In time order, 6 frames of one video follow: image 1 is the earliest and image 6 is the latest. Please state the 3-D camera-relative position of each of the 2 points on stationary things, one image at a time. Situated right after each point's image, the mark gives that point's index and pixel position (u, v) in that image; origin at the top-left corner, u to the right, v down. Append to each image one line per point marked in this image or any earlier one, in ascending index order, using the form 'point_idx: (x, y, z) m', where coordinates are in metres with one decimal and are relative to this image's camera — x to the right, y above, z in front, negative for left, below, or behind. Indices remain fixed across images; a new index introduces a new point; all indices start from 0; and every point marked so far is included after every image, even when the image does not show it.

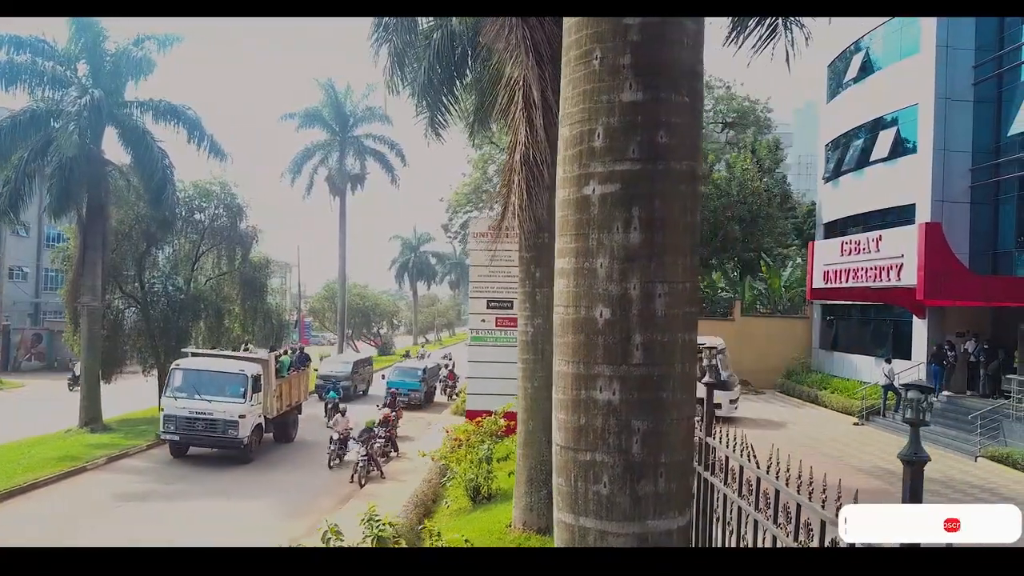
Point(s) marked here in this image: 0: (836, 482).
0: (+4.5, -2.7, +9.7) m
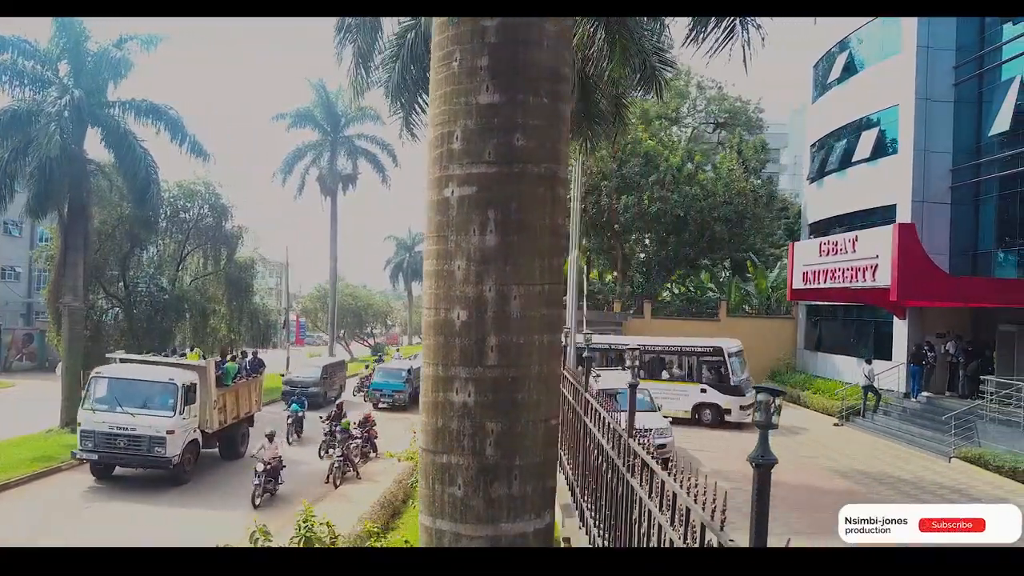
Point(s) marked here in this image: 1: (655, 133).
0: (+4.1, -2.7, +9.7) m
1: (+3.8, +4.1, +18.8) m
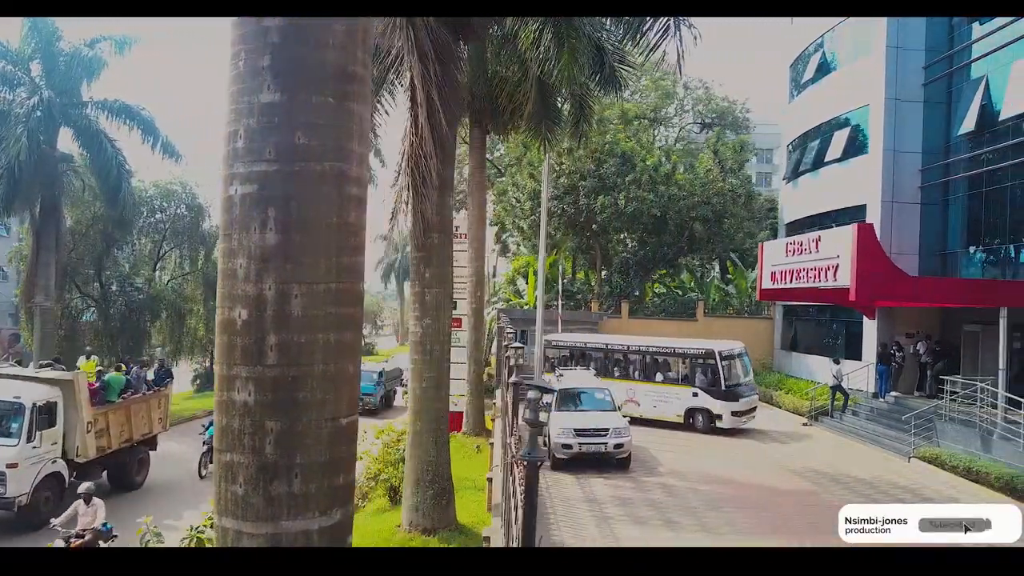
0: (+3.5, -2.7, +9.7) m
1: (+3.3, +4.1, +18.8) m
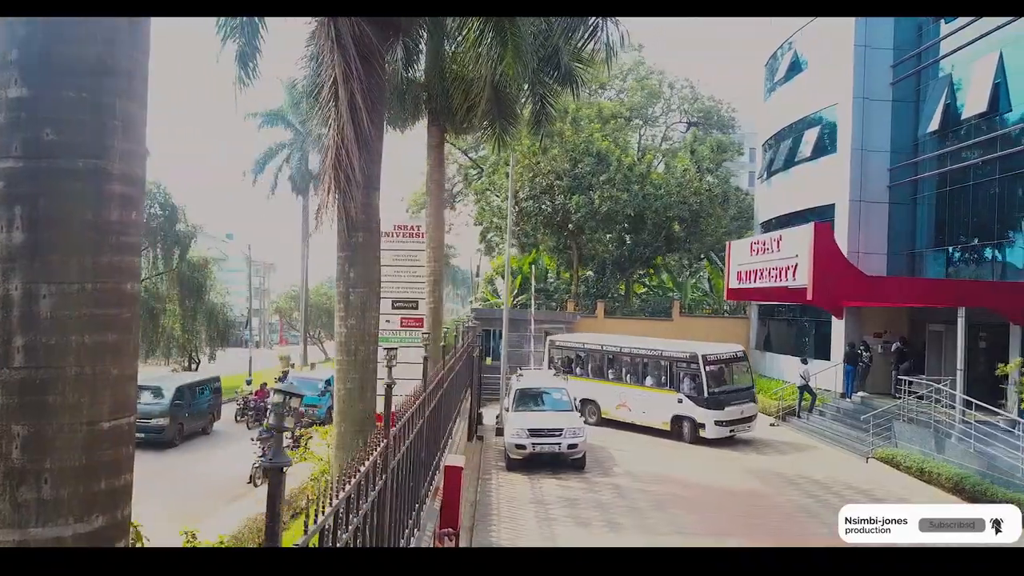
0: (+2.8, -2.7, +9.7) m
1: (+2.6, +4.1, +18.8) m
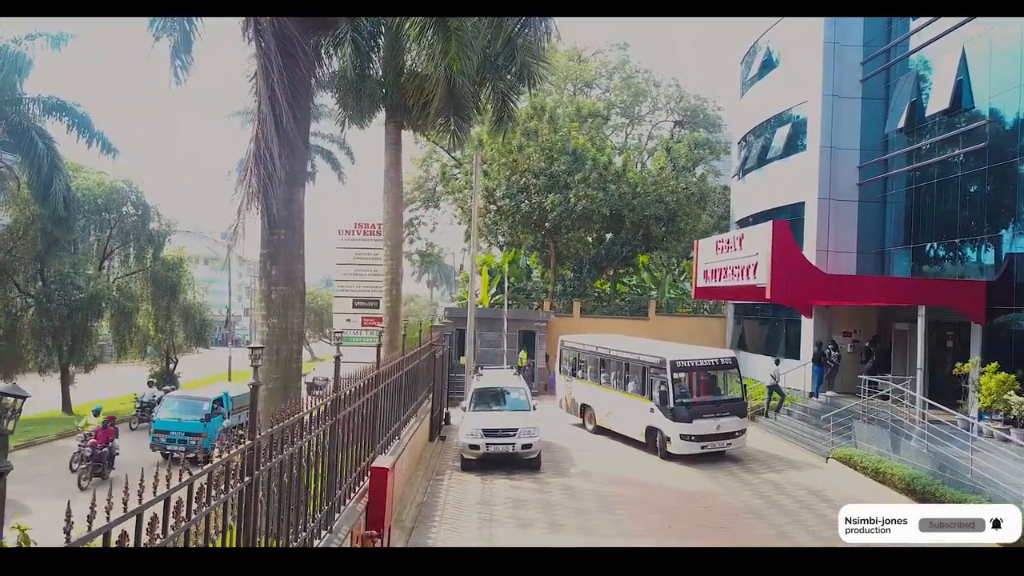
0: (+2.2, -2.6, +9.6) m
1: (+2.0, +4.1, +18.7) m
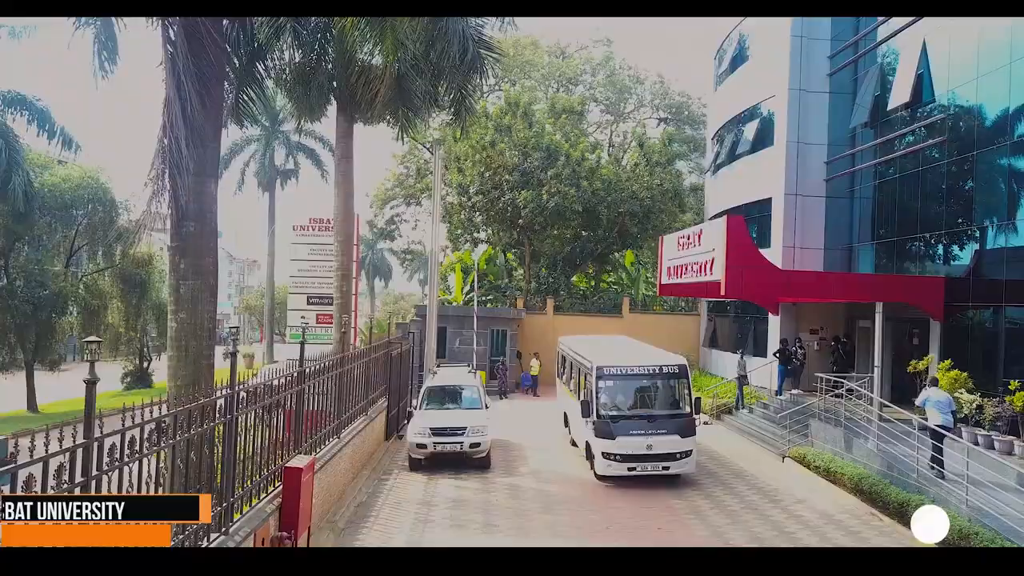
0: (+1.5, -2.6, +9.4) m
1: (+1.2, +4.2, +18.5) m
